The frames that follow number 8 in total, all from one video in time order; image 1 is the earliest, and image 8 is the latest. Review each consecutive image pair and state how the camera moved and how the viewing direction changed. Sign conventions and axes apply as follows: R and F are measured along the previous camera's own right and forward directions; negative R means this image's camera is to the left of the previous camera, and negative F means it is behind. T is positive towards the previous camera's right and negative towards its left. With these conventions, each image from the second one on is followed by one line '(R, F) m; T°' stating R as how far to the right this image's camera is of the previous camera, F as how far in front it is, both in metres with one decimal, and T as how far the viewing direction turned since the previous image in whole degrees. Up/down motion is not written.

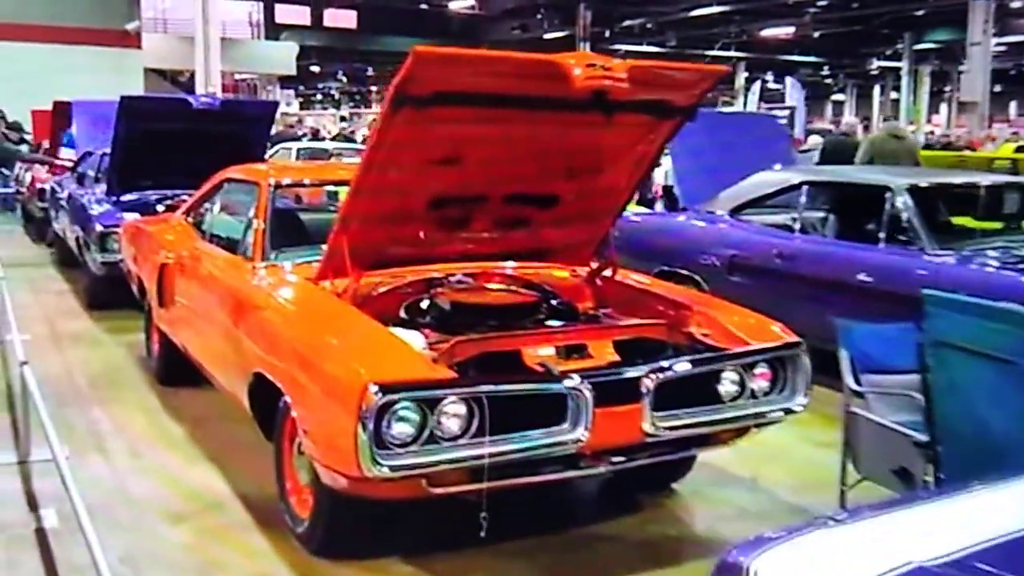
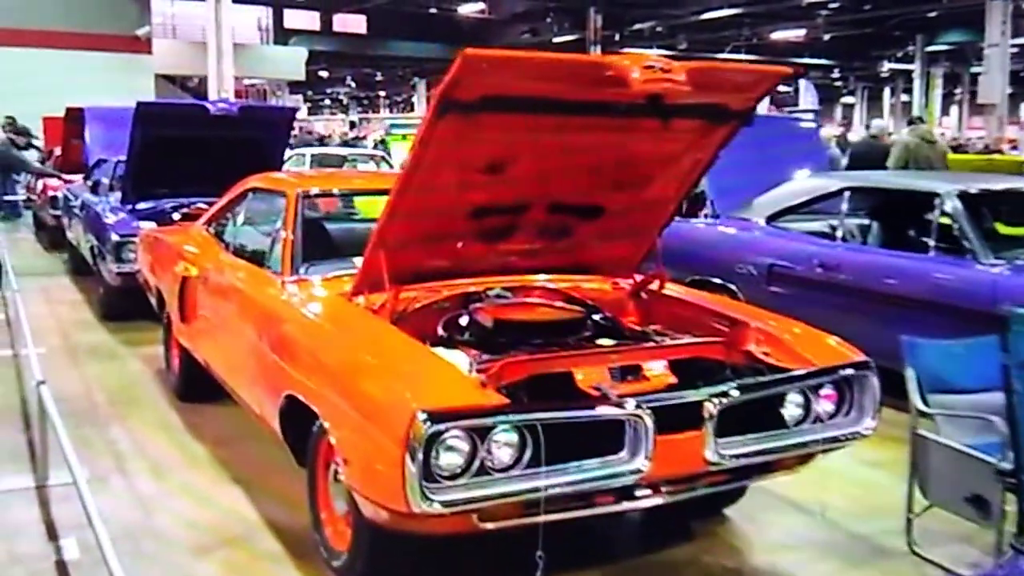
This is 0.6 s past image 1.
(-0.1, +0.2) m; 0°
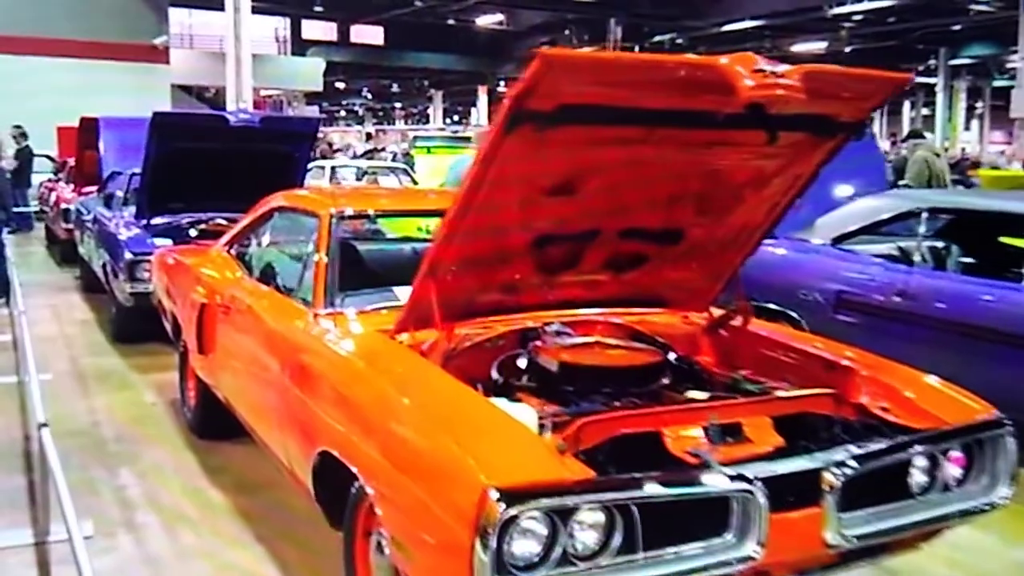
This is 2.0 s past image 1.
(-0.2, +0.4) m; -1°
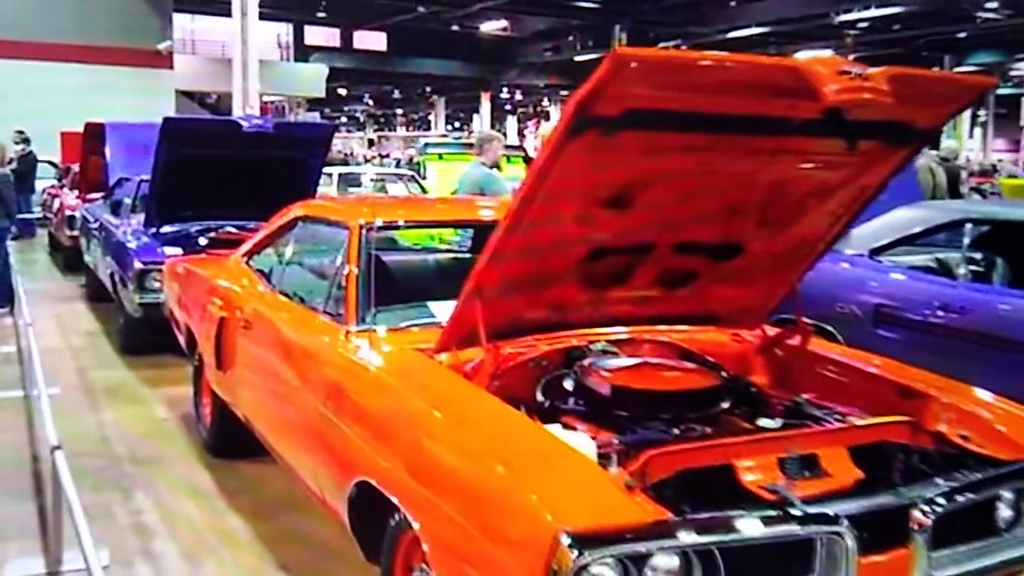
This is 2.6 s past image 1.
(-0.1, +0.2) m; 0°
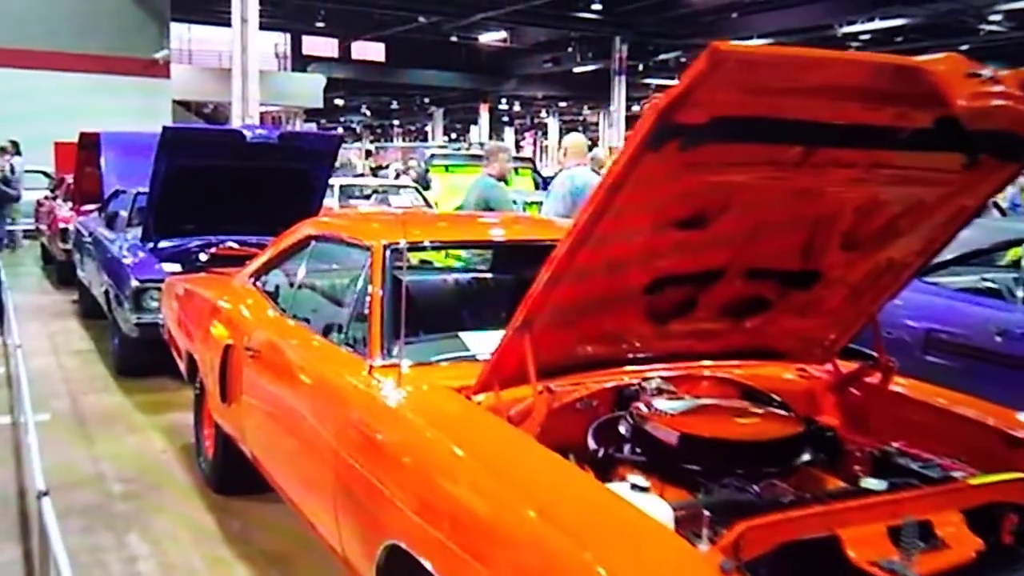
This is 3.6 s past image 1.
(-0.1, +0.3) m; 0°
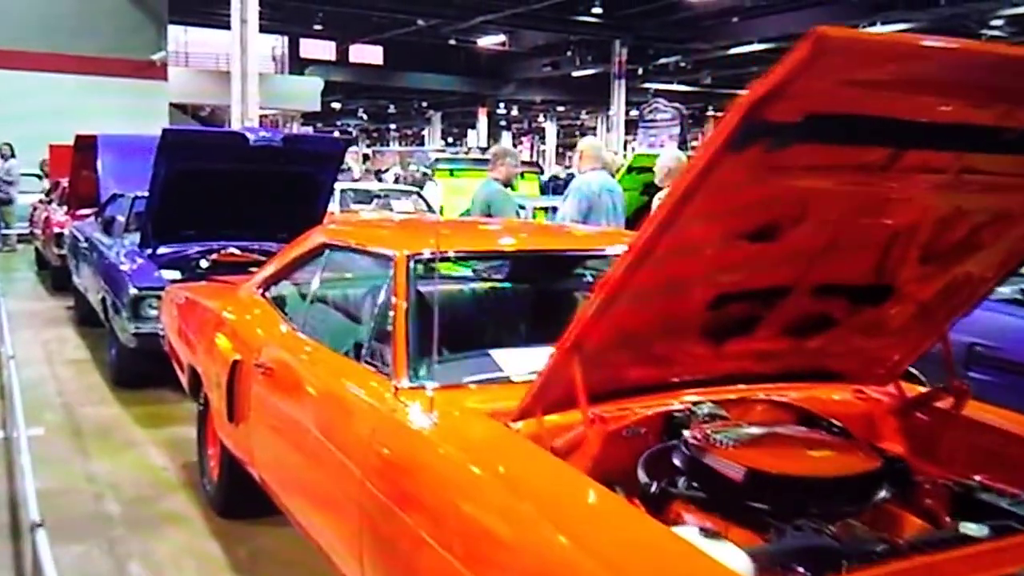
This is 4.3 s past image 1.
(-0.1, +0.2) m; 0°
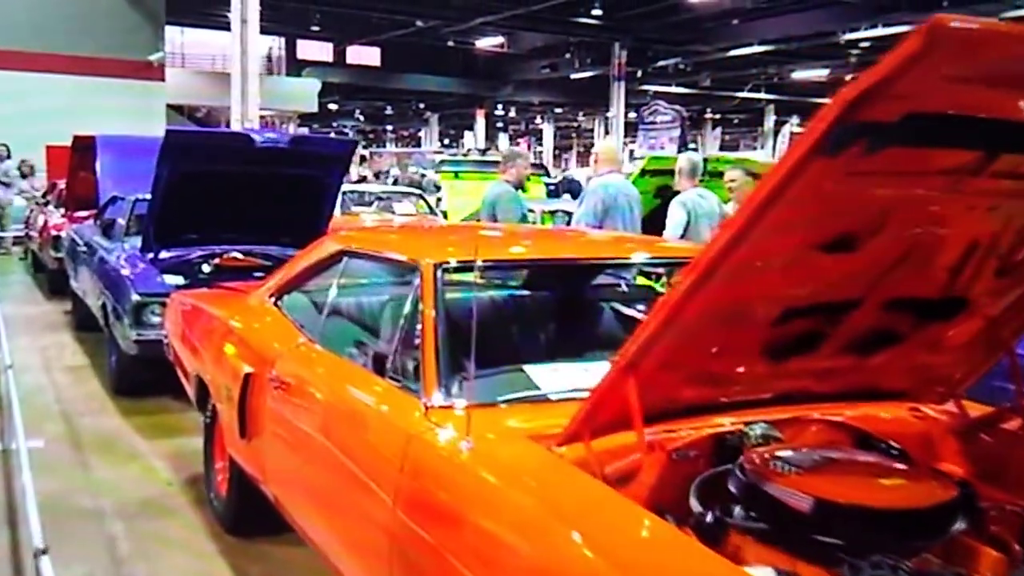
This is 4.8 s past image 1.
(-0.1, +0.2) m; 0°
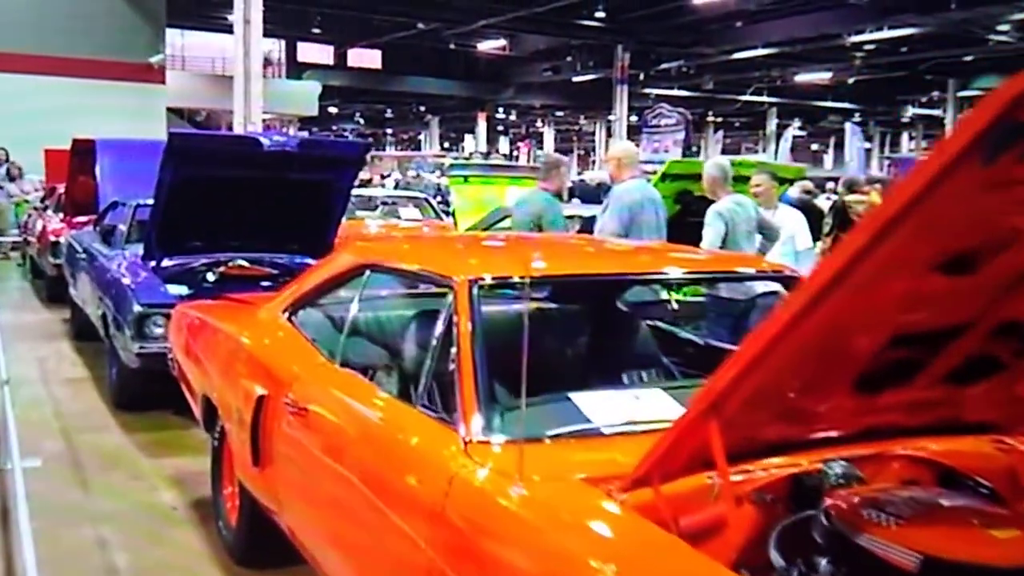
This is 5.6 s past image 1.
(-0.1, +0.2) m; 0°
